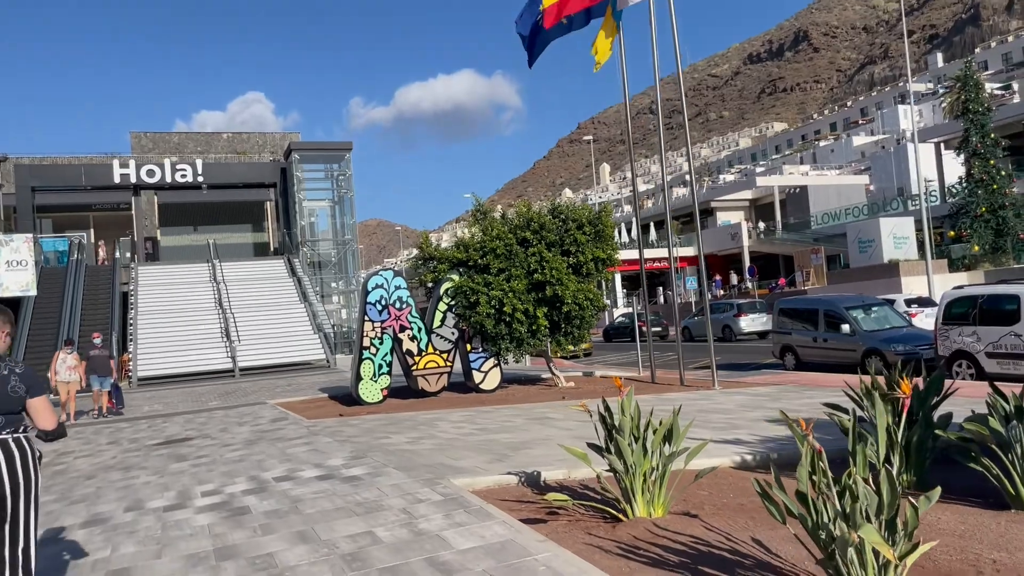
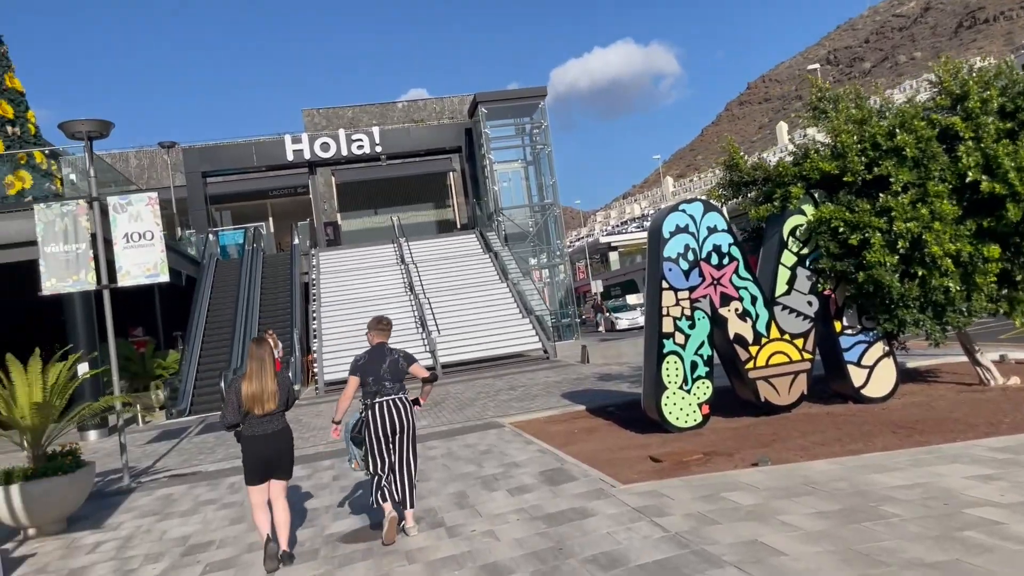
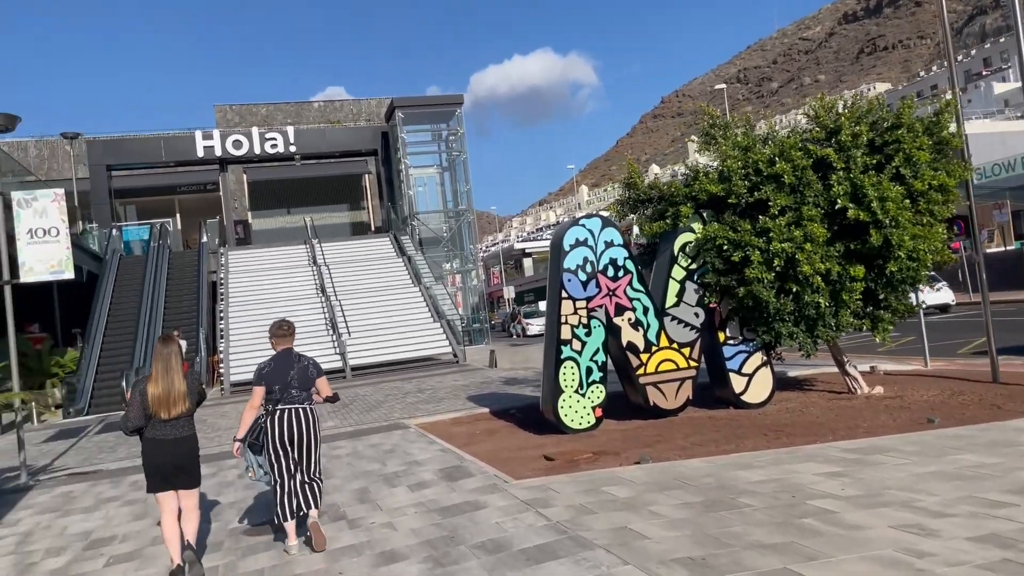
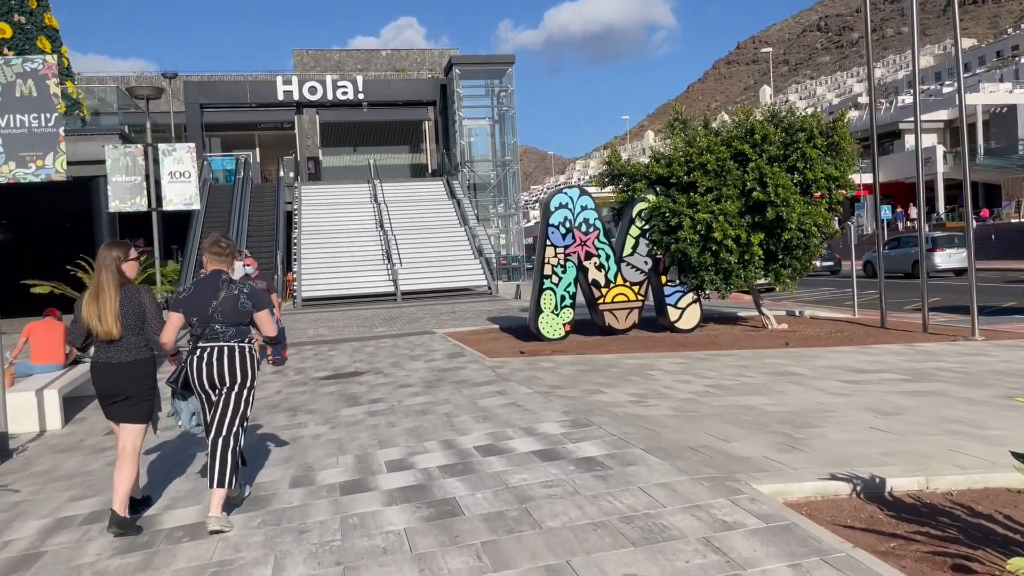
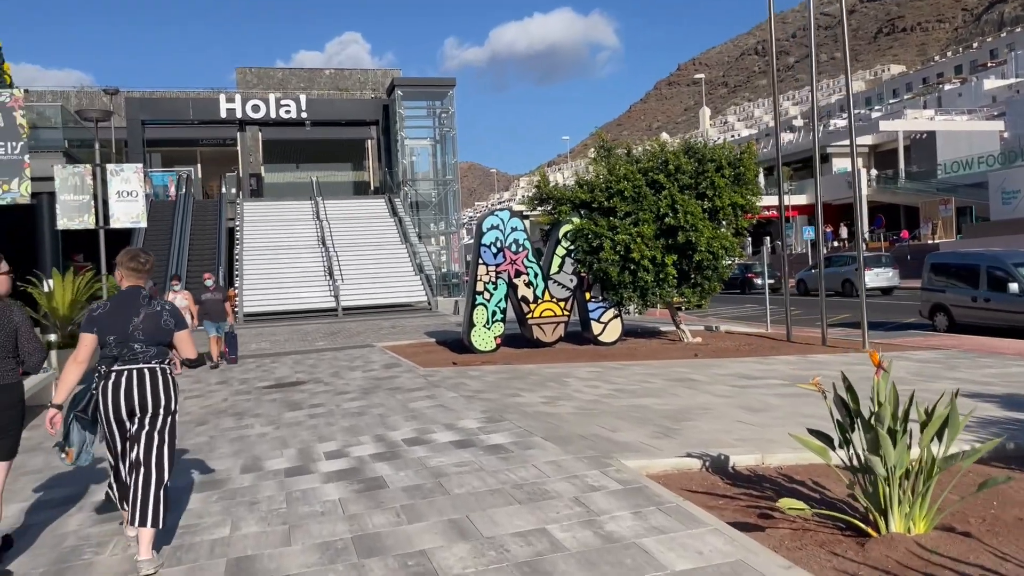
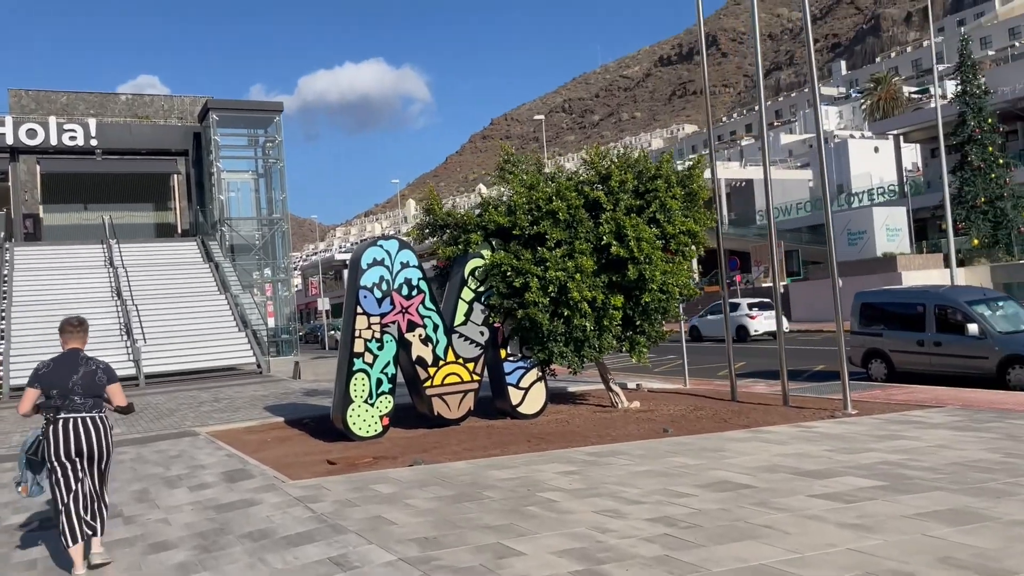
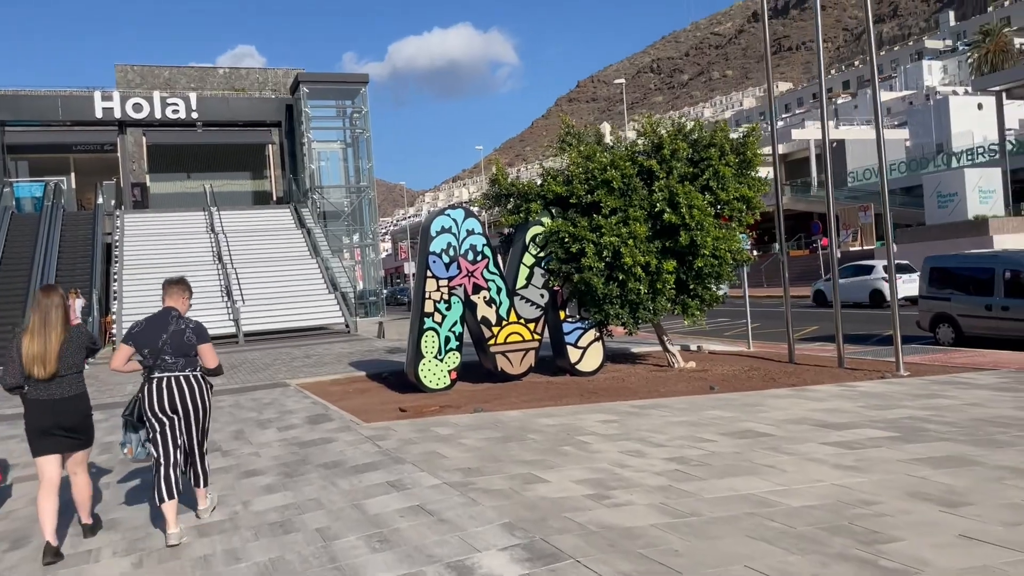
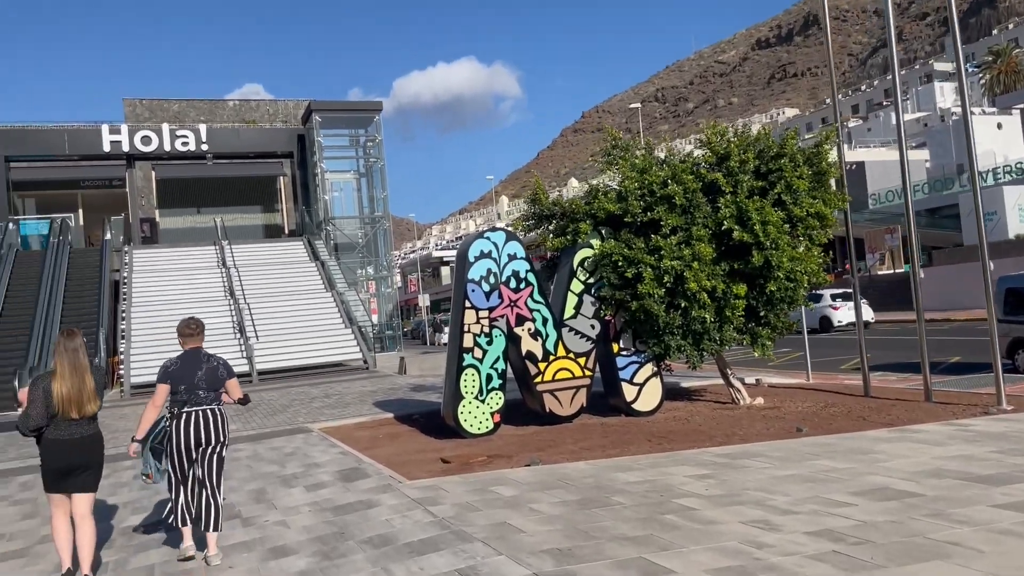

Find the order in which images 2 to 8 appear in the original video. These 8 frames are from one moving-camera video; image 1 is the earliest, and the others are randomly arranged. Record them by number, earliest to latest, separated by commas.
5, 4, 7, 6, 8, 3, 2
